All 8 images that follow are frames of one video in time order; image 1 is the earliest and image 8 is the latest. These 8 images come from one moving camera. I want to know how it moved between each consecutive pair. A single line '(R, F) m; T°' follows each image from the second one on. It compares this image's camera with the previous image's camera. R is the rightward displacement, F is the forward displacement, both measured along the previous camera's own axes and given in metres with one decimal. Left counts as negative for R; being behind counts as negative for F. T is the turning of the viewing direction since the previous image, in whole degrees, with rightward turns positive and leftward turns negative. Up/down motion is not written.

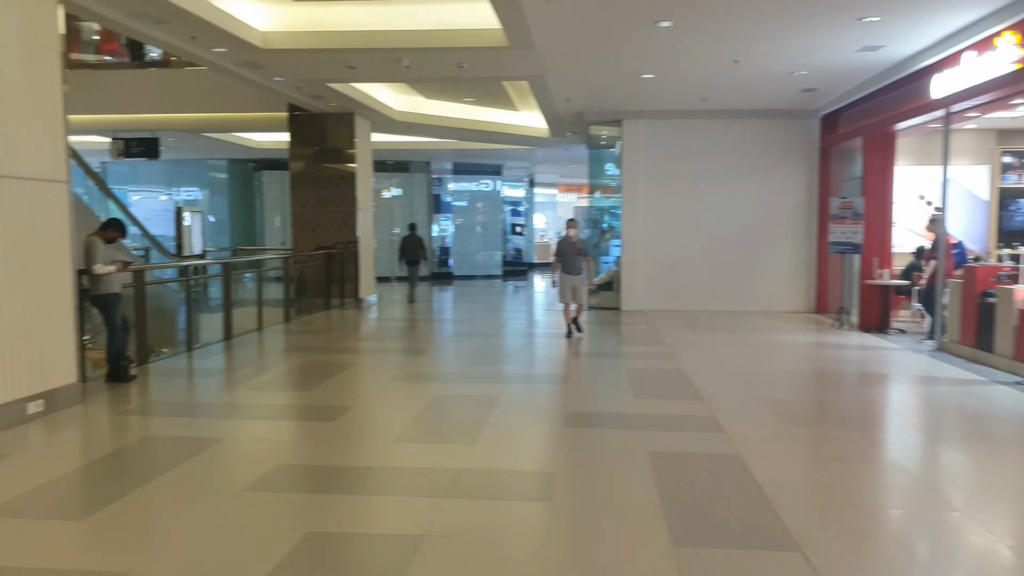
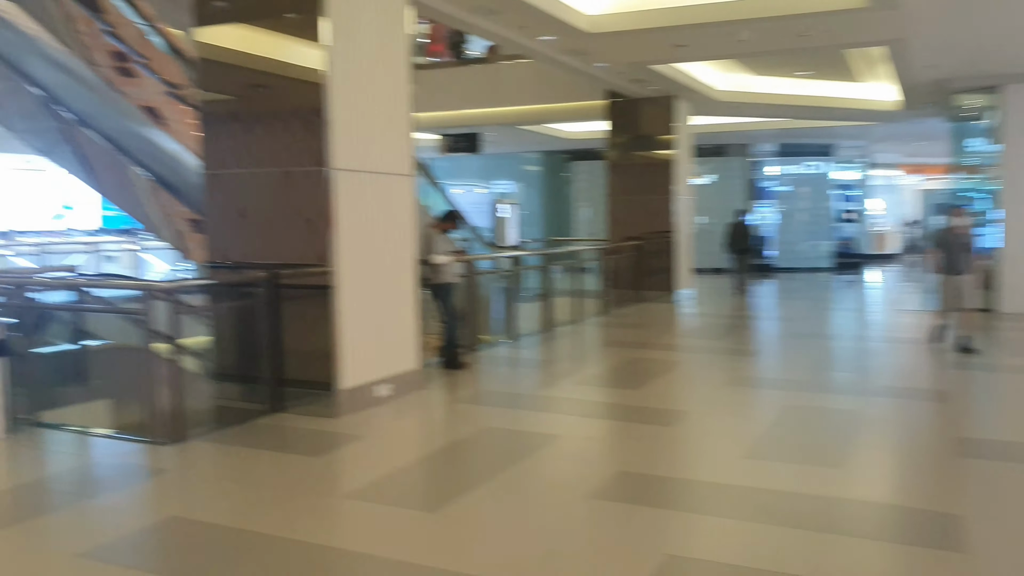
(-0.4, +0.4) m; -20°
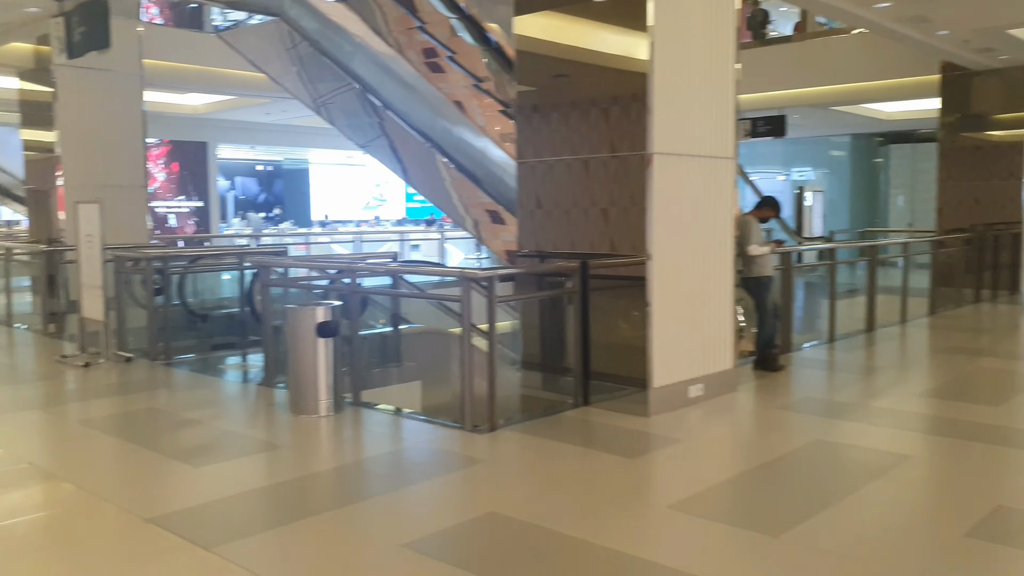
(-0.3, +0.3) m; -19°
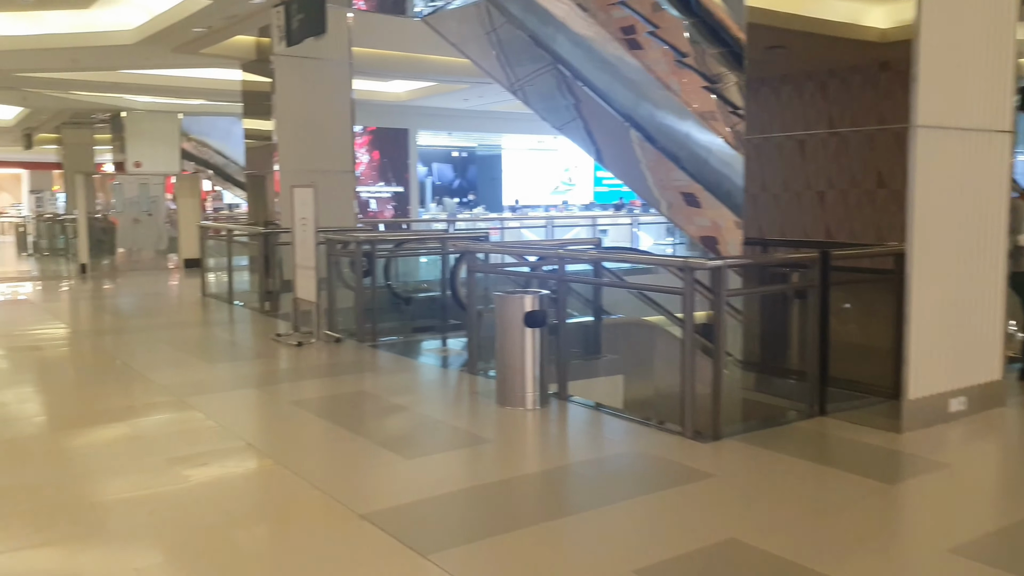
(-0.2, +0.3) m; -12°
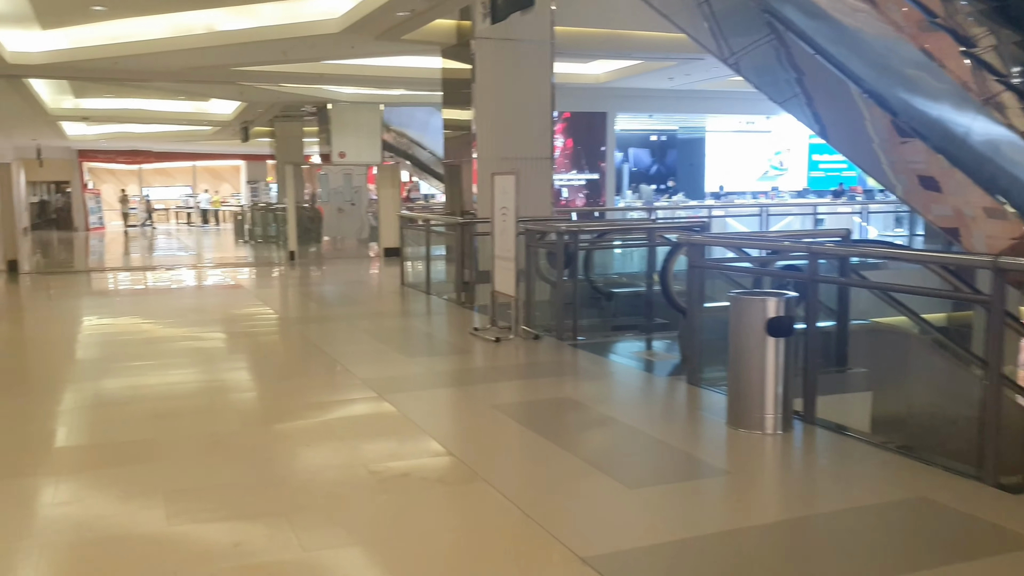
(-0.2, +0.5) m; -13°
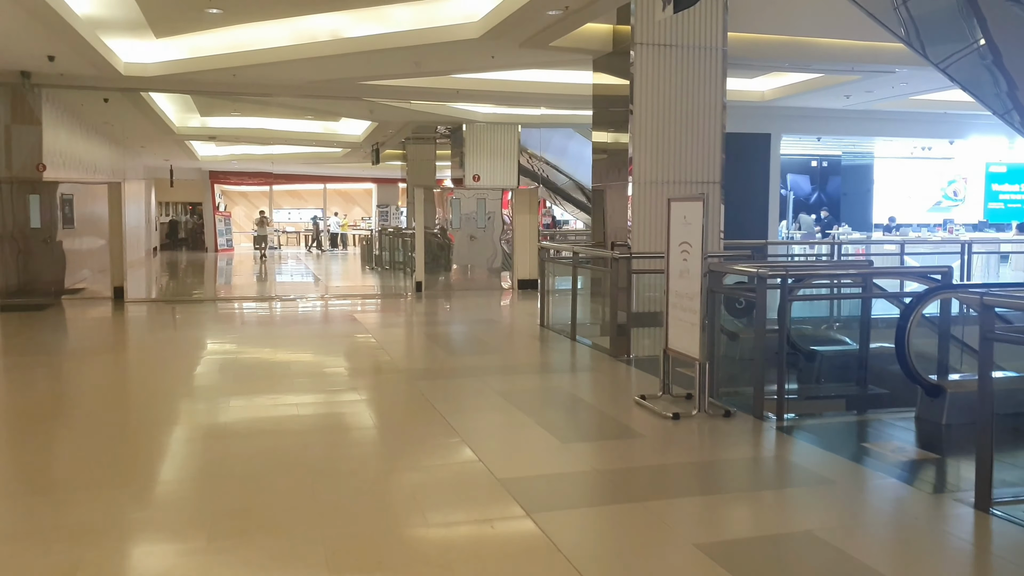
(-0.3, +1.2) m; -9°
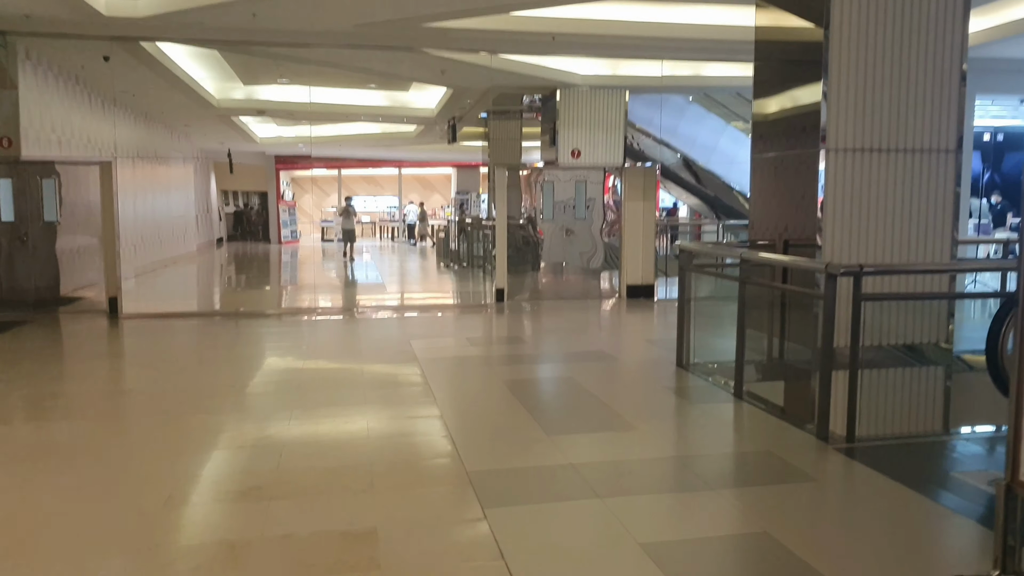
(-0.3, +2.5) m; -6°
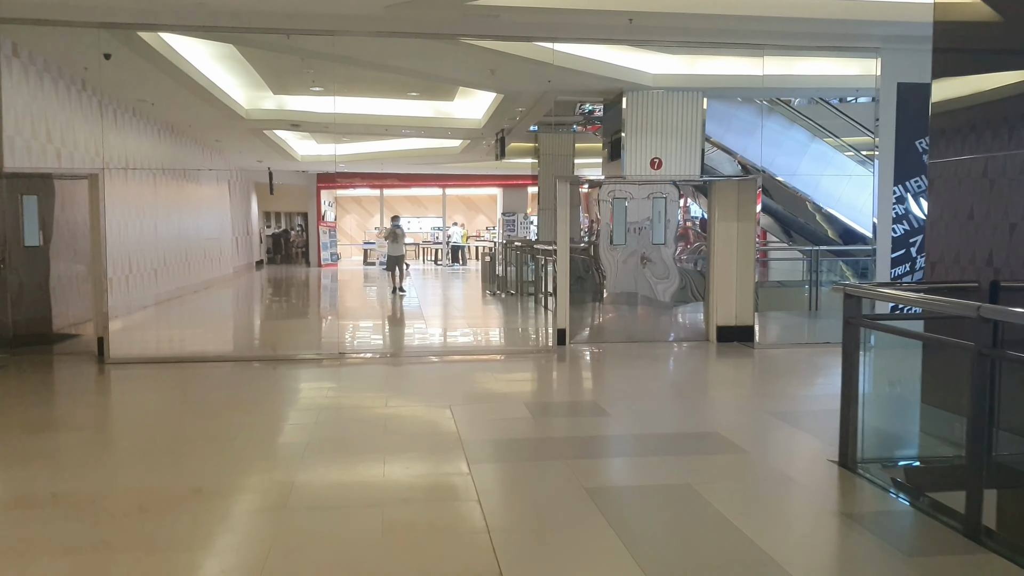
(-0.2, +1.3) m; -3°
